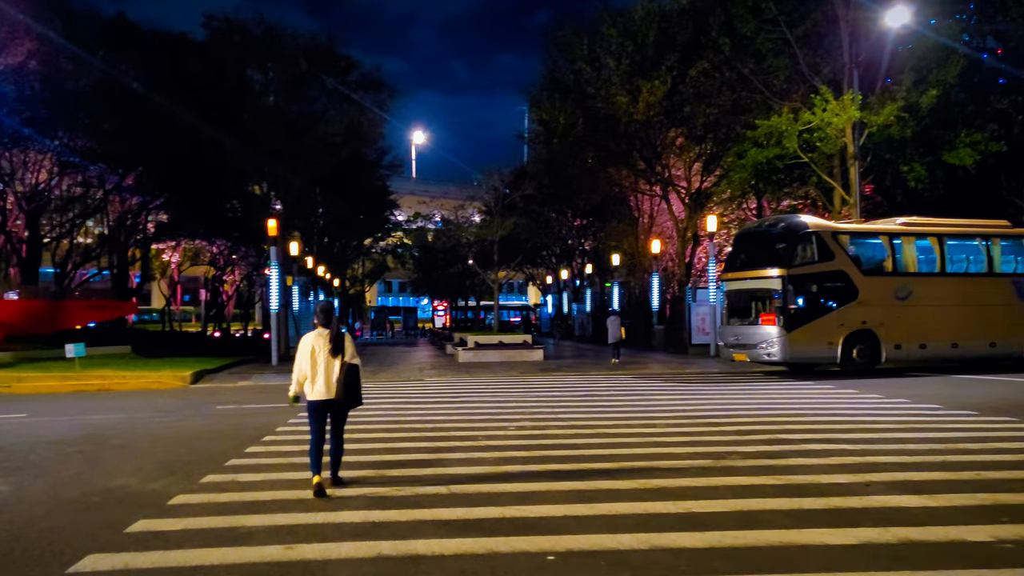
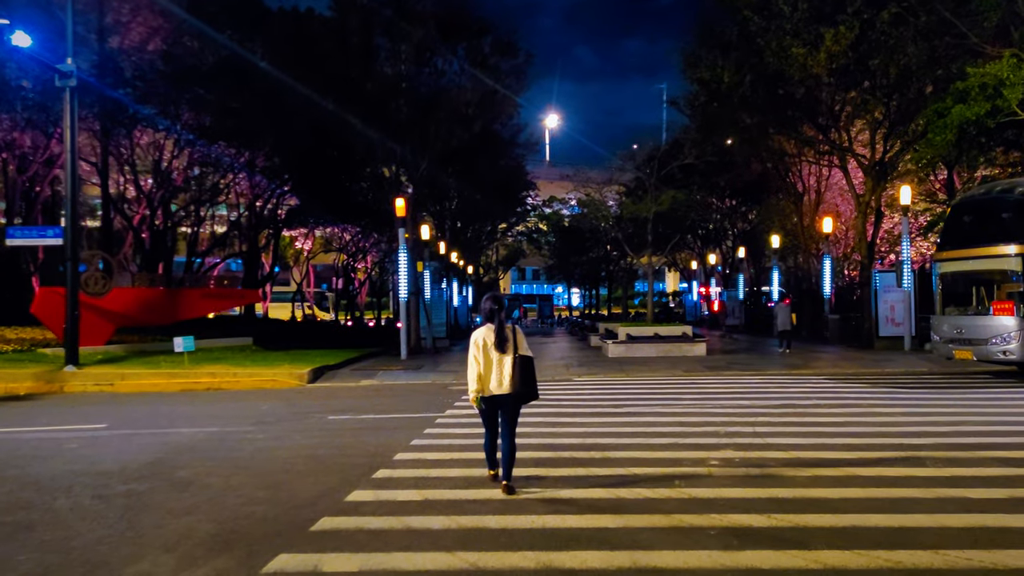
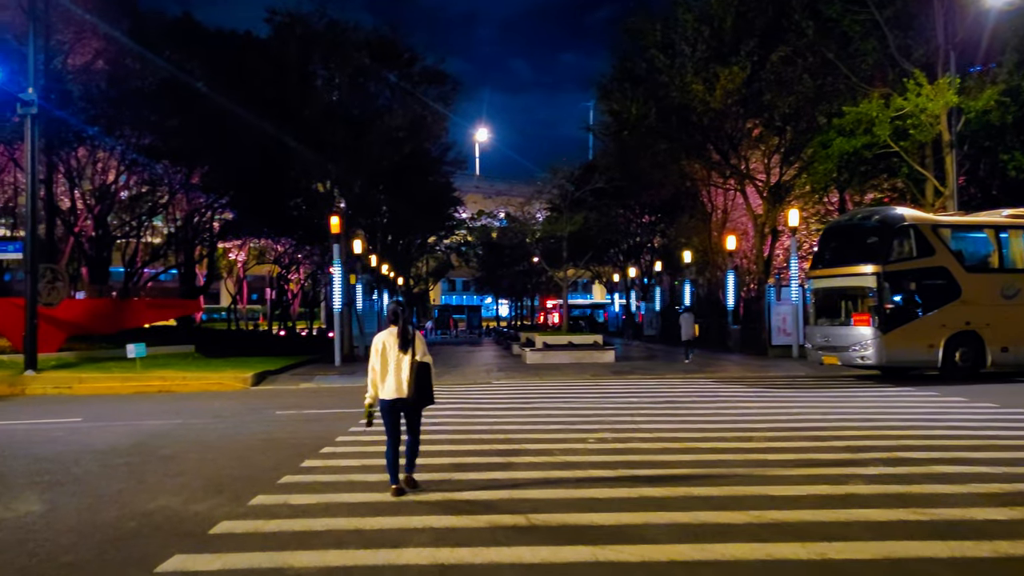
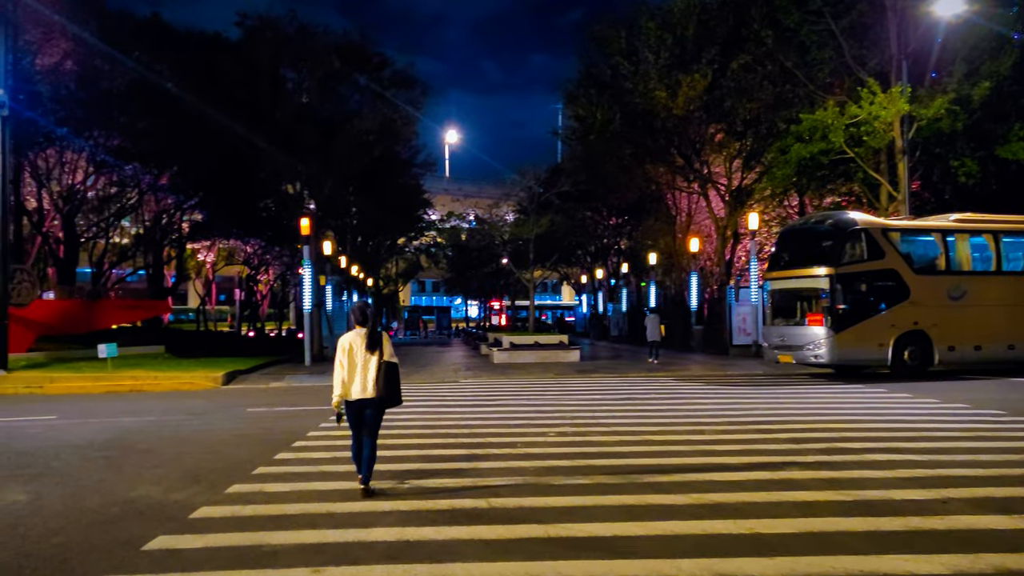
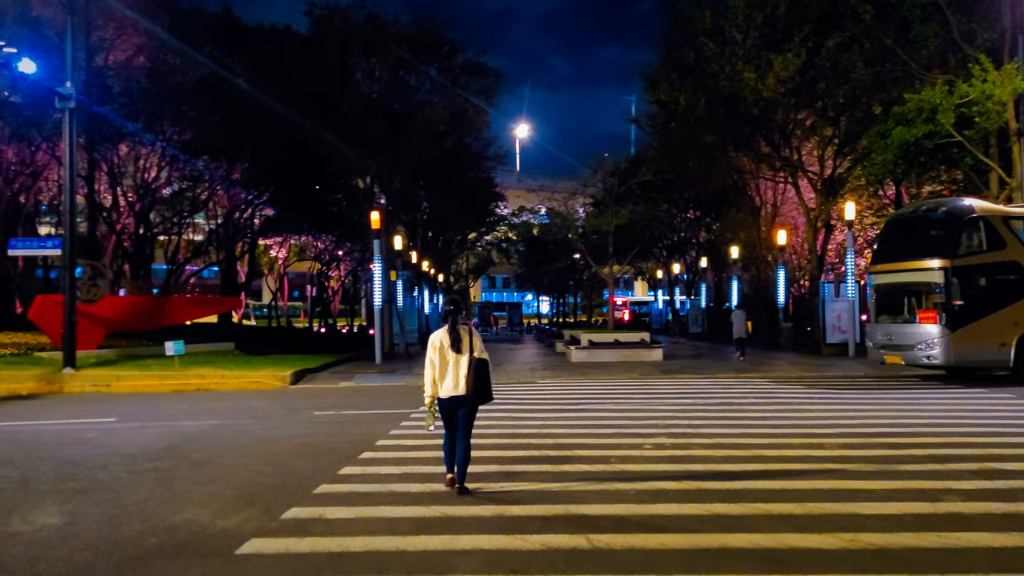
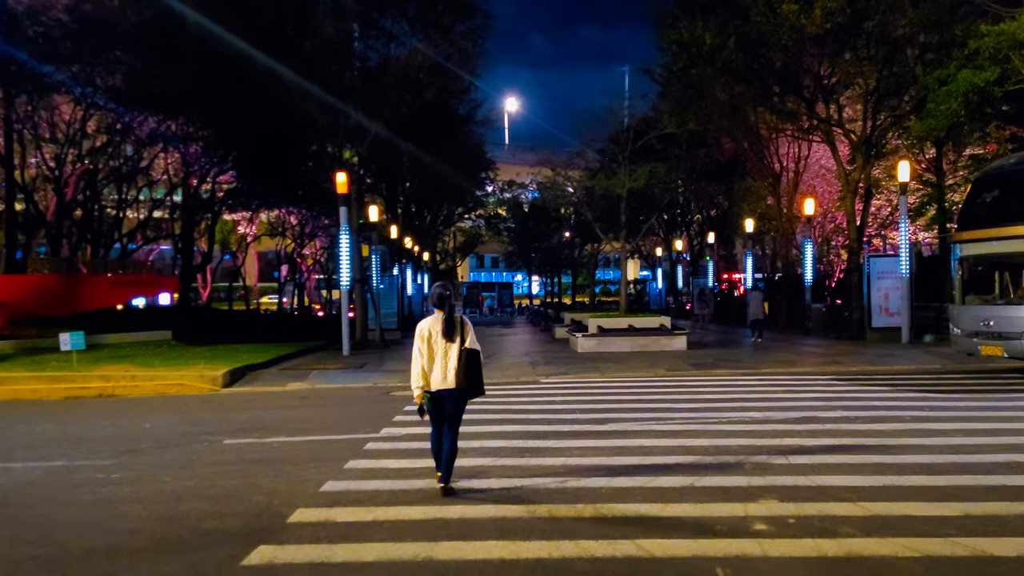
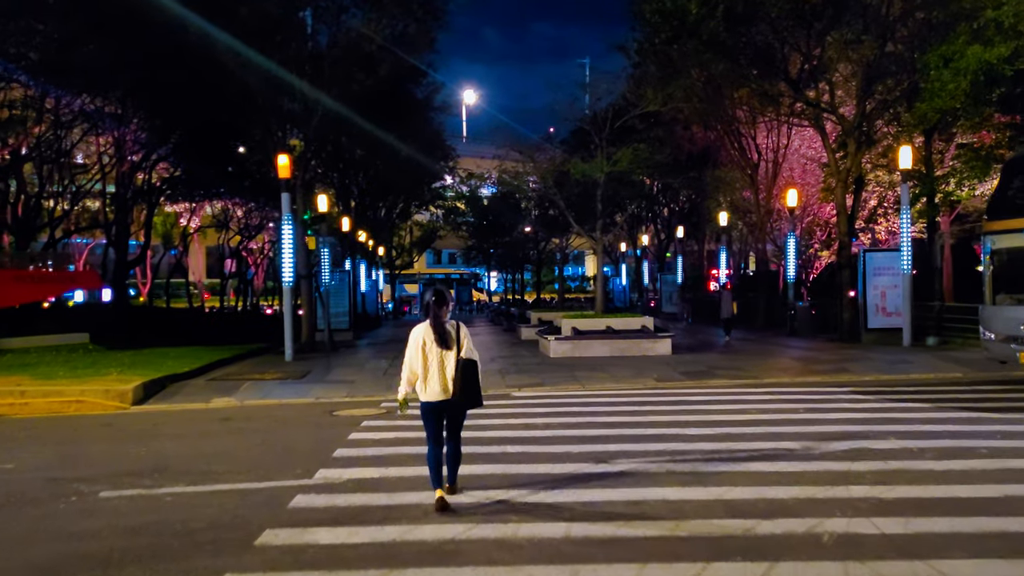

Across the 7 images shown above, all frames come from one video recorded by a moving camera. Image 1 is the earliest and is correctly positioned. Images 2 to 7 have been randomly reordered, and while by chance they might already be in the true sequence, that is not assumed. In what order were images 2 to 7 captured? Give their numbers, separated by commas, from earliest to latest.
4, 3, 5, 2, 6, 7
